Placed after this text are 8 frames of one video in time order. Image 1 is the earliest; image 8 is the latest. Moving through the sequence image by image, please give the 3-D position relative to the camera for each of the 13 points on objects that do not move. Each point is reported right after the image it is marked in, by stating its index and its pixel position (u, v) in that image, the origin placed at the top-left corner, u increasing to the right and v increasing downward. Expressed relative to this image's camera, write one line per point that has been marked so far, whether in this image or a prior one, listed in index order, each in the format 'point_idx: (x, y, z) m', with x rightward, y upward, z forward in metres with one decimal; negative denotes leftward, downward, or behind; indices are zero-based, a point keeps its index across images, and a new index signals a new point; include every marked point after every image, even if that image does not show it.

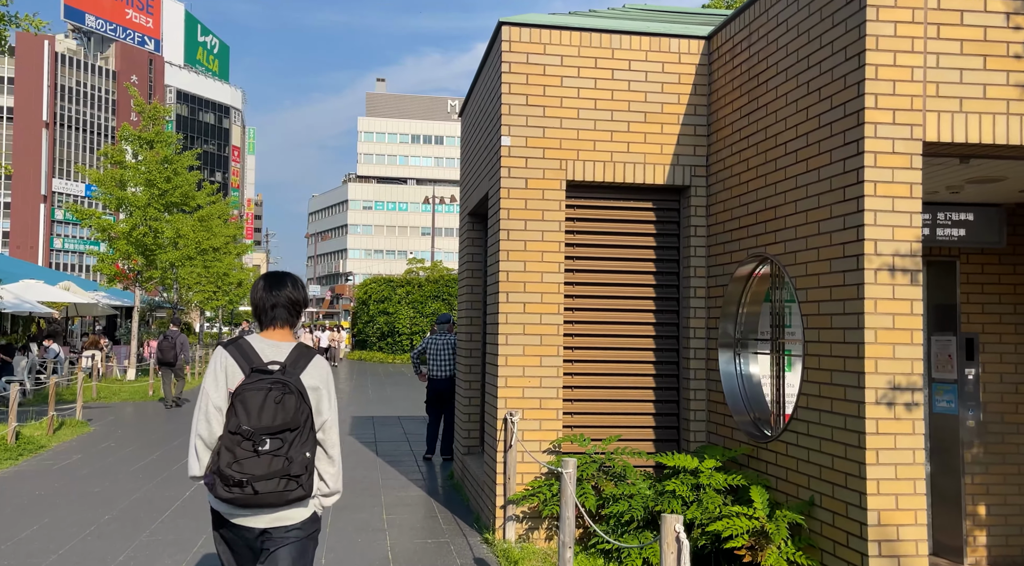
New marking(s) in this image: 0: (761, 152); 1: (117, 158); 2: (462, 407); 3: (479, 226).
0: (+1.6, +0.9, +4.6) m
1: (-10.1, +3.2, +18.0) m
2: (-0.5, -1.2, +6.8) m
3: (-0.3, +0.6, +7.0) m
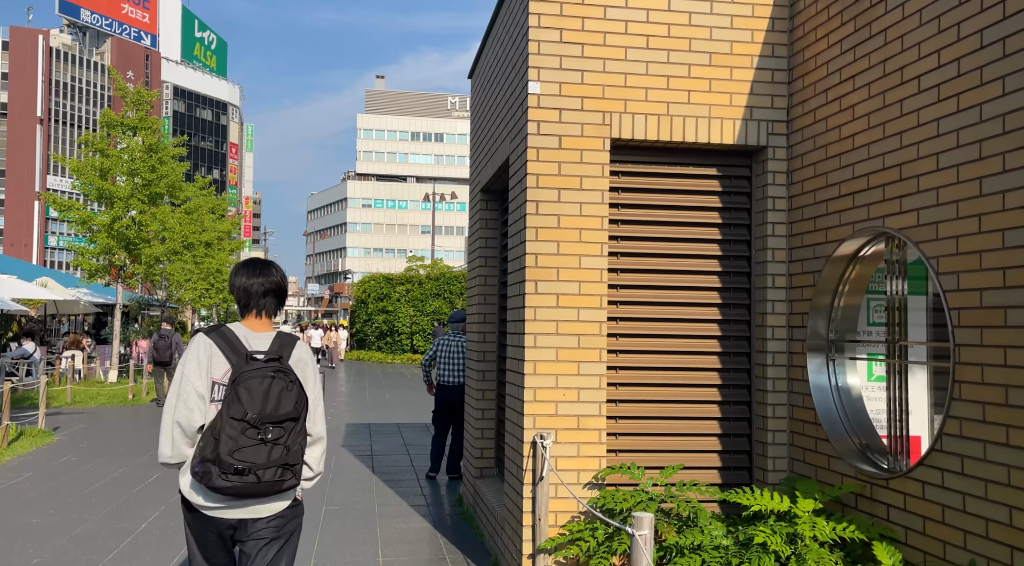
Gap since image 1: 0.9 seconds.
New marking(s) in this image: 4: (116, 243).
0: (+1.8, +0.9, +3.5) m
1: (-9.9, +3.3, +16.9) m
2: (-0.3, -1.1, +5.7) m
3: (-0.1, +0.7, +5.9) m
4: (-9.4, +0.9, +16.8) m
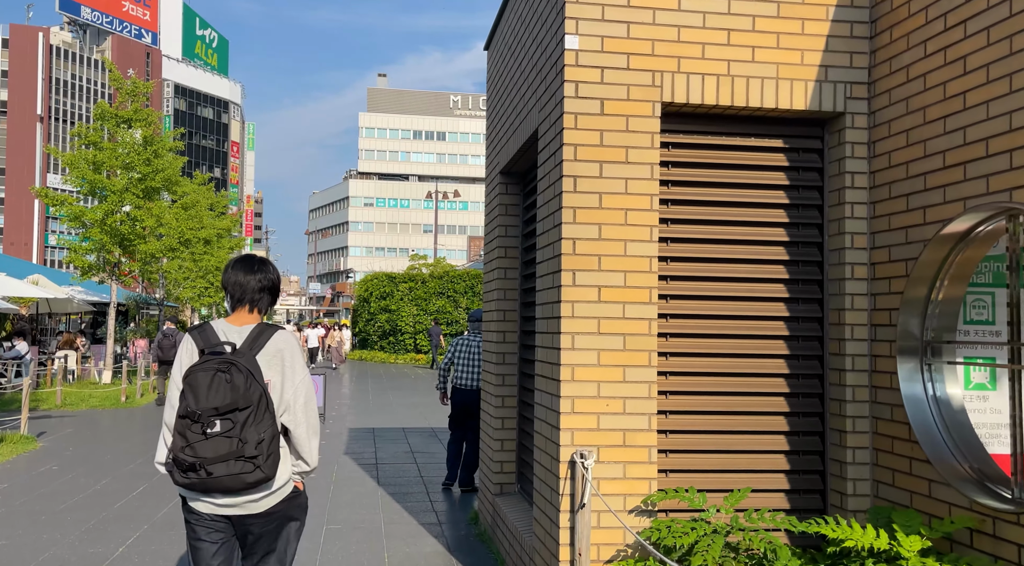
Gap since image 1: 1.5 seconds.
0: (+2.0, +1.0, +2.9) m
1: (-9.7, +3.3, +16.3) m
2: (-0.1, -1.1, +5.1) m
3: (0.0, +0.7, +5.3) m
4: (-9.2, +1.0, +16.2) m
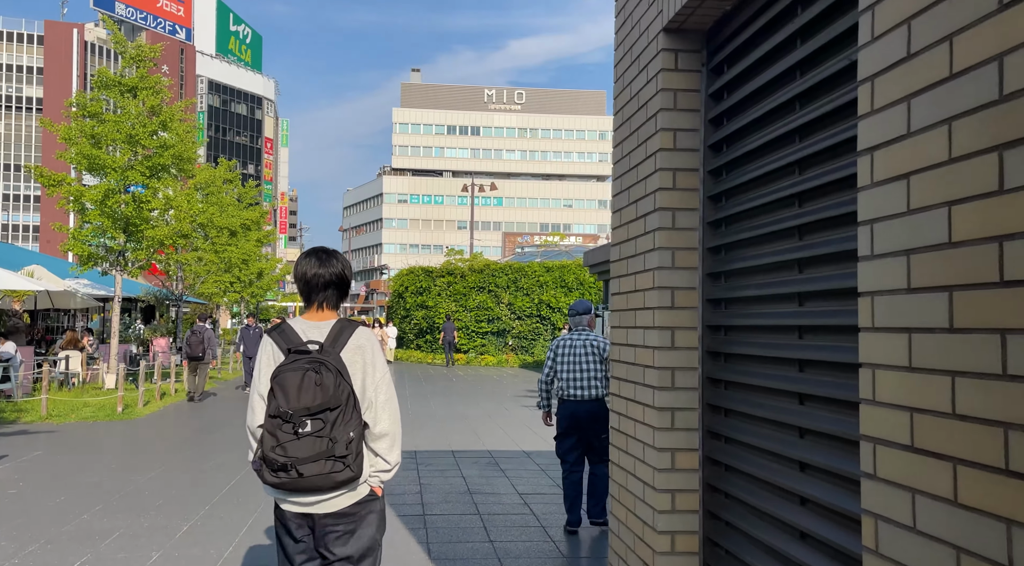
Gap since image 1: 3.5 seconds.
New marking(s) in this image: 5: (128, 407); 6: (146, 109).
0: (+2.5, +1.2, +0.4) m
1: (-8.5, +3.5, +14.3) m
2: (+0.6, -0.9, +2.7) m
3: (+0.7, +0.9, +2.8) m
4: (-8.0, +1.2, +14.2) m
5: (-6.7, -2.2, +12.3) m
6: (-7.8, +3.7, +14.8) m
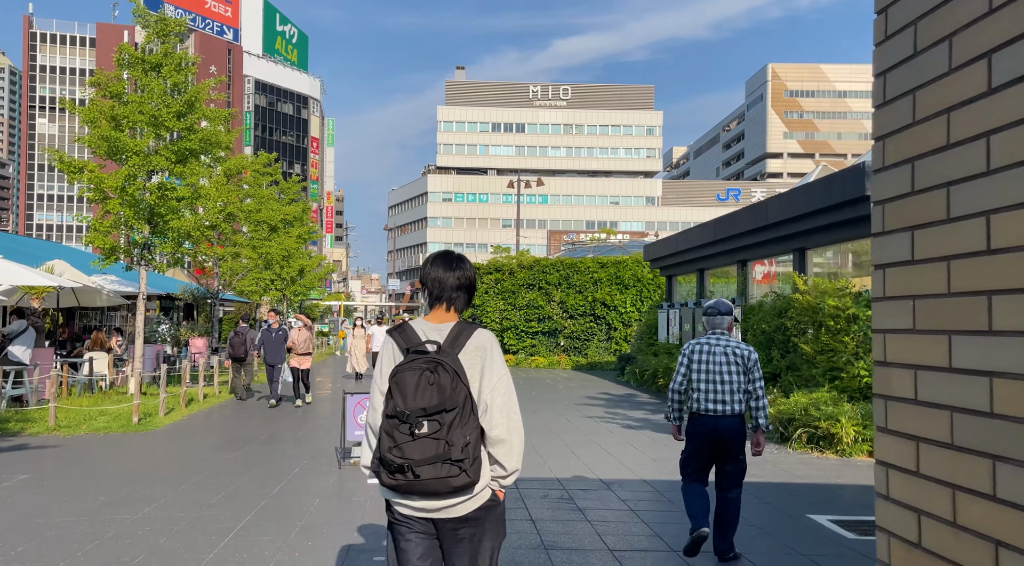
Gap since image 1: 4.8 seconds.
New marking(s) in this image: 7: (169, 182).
0: (+2.8, +1.3, -1.5) m
1: (-7.4, +3.6, +13.1) m
2: (+0.9, -0.8, +1.0) m
3: (+1.1, +1.0, +1.1) m
4: (-6.9, +1.3, +13.0) m
5: (-5.7, -2.1, +11.1) m
6: (-6.6, +3.8, +13.6) m
7: (-6.3, +1.9, +13.0) m
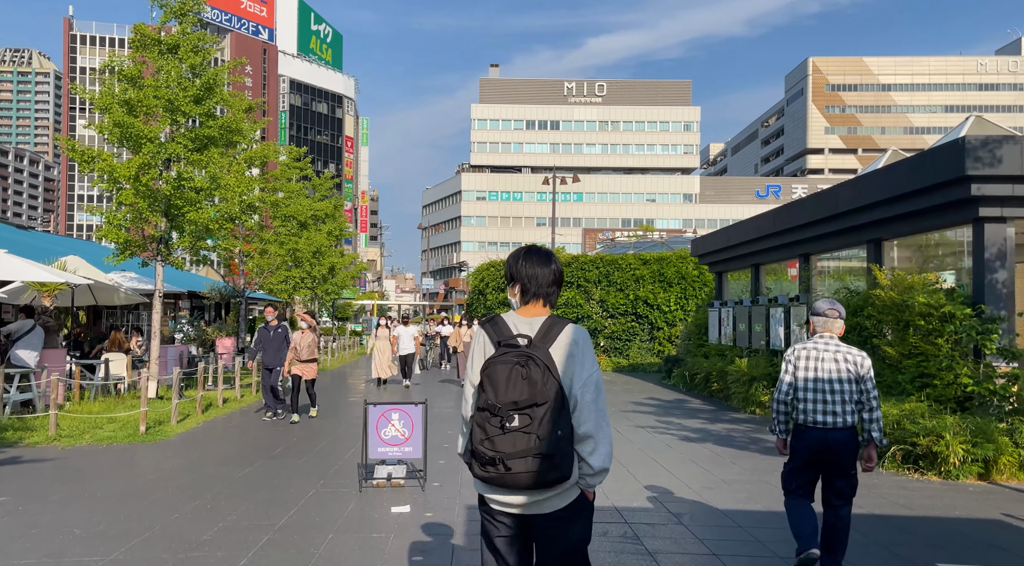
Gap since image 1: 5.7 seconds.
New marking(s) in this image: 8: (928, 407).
0: (+2.8, +1.3, -2.8) m
1: (-6.7, +3.7, +12.3) m
2: (+1.1, -0.7, -0.2) m
3: (+1.2, +1.1, -0.1) m
4: (-6.2, +1.3, +12.1) m
5: (-5.1, -2.1, +10.2) m
6: (-5.9, +3.8, +12.8) m
7: (-5.6, +2.0, +12.1) m
8: (+5.1, -1.5, +8.7) m
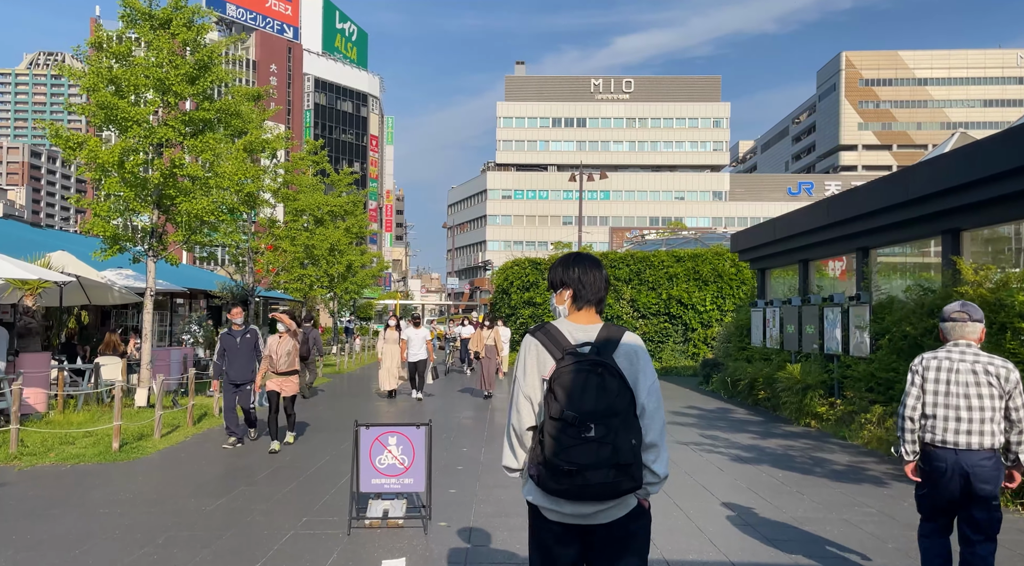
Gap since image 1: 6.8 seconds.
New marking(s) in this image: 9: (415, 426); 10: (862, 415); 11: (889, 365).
0: (+2.6, +1.4, -4.2) m
1: (-6.3, +3.7, +11.3) m
2: (+1.0, -0.7, -1.6) m
3: (+1.2, +1.1, -1.4) m
4: (-5.8, +1.4, +11.0) m
5: (-4.8, -2.0, +9.0) m
6: (-5.5, +3.9, +11.7) m
7: (-5.2, +2.0, +11.0) m
8: (+5.4, -1.5, +7.2) m
9: (-0.8, -1.2, +5.7) m
10: (+5.3, -2.0, +10.8) m
11: (+5.6, -1.2, +10.4) m
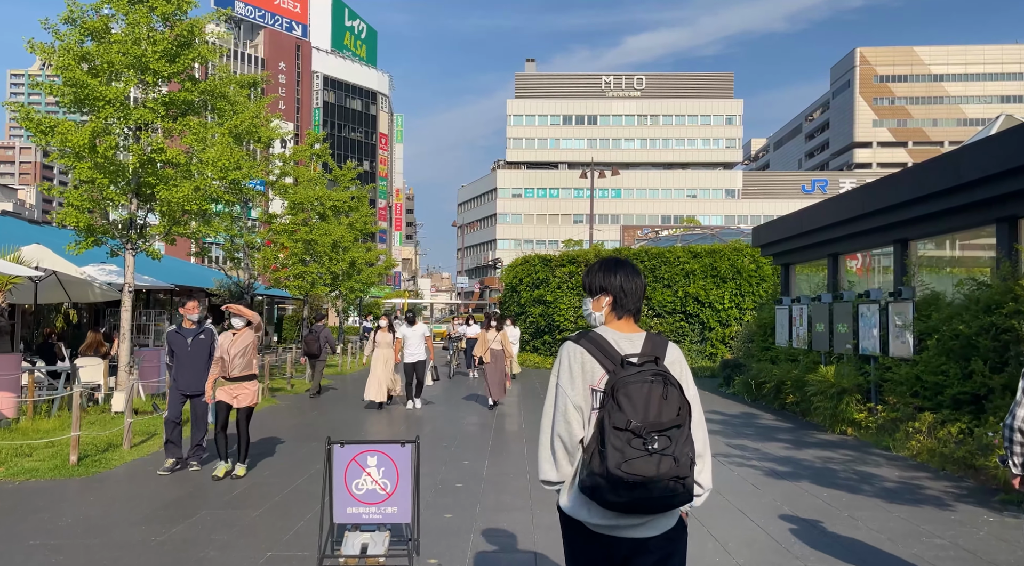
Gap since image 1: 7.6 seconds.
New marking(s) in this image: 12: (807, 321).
0: (+2.5, +1.5, -5.2) m
1: (-6.2, +3.8, +10.4) m
2: (+0.9, -0.6, -2.6) m
3: (+1.1, +1.2, -2.4) m
4: (-5.7, +1.4, +10.2) m
5: (-4.7, -1.9, +8.1) m
6: (-5.4, +4.0, +10.8) m
7: (-5.1, +2.1, +10.1) m
8: (+5.4, -1.4, +6.1) m
9: (-0.8, -1.1, +4.7) m
10: (+5.5, -1.9, +9.7) m
11: (+5.7, -1.1, +9.3) m
12: (+5.9, -0.7, +14.2) m
